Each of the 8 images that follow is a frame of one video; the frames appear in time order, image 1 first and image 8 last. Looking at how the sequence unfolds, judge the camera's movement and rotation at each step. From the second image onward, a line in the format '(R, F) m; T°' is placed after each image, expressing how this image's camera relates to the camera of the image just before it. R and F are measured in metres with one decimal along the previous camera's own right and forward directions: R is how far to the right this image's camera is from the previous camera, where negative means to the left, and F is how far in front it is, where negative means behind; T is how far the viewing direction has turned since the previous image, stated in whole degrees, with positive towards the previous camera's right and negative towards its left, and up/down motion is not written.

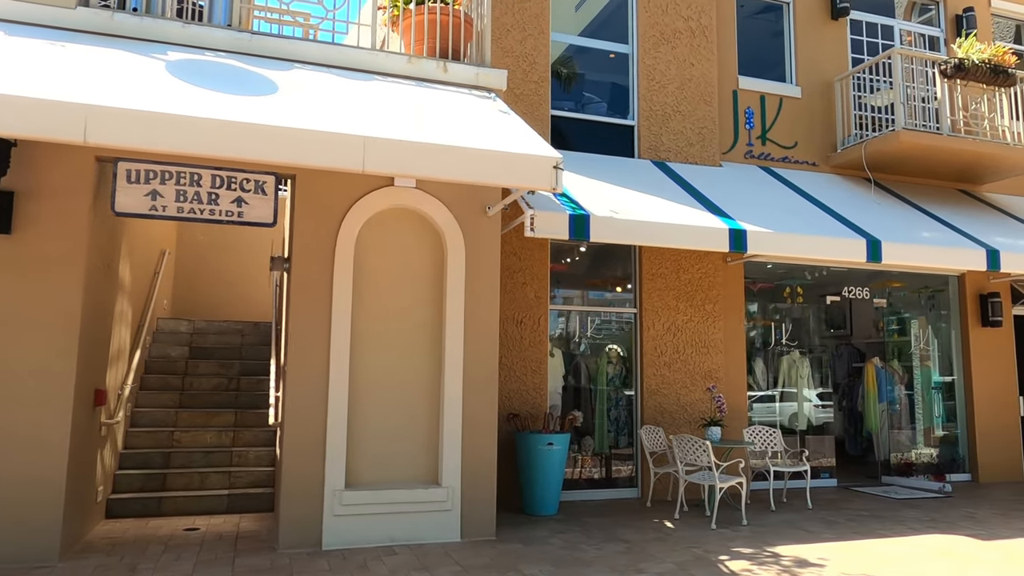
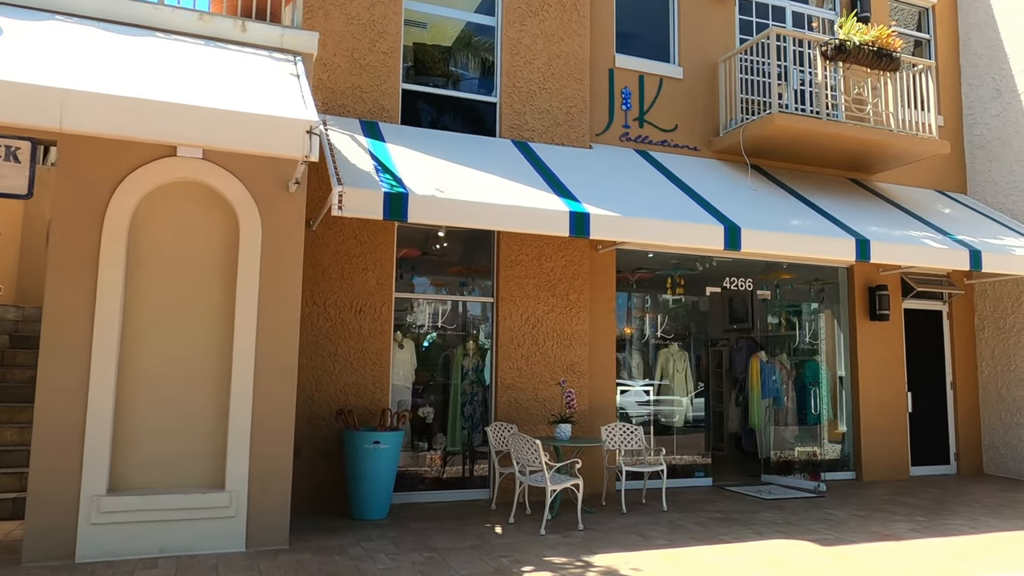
(+1.4, +0.6) m; +2°
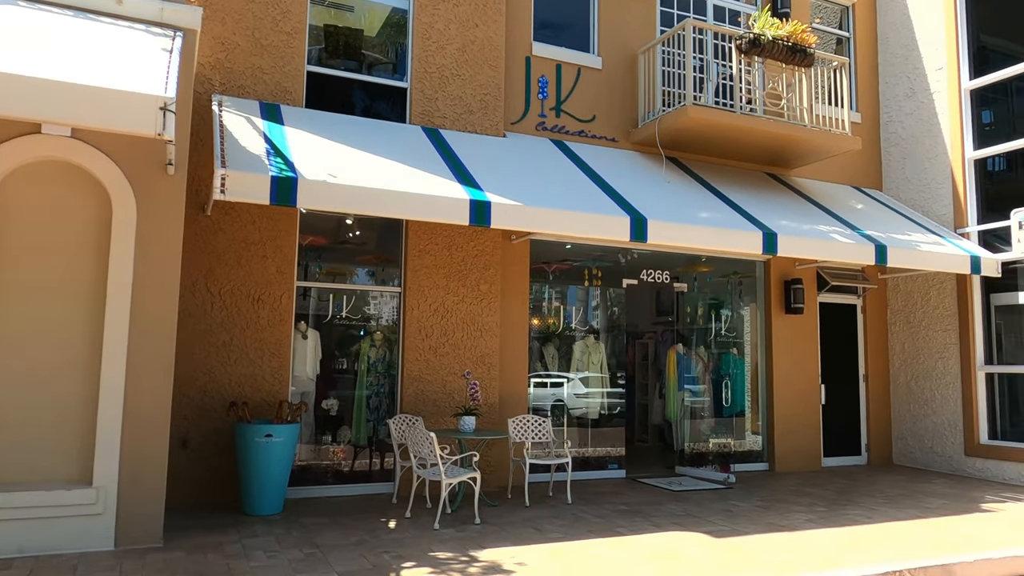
(+0.6, +0.1) m; +3°
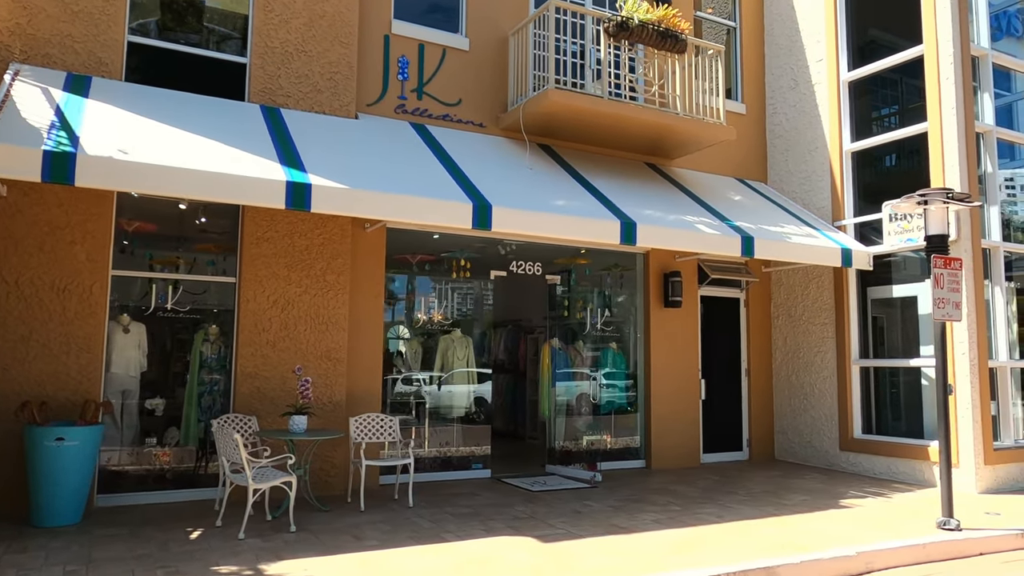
(+1.2, +0.4) m; +4°
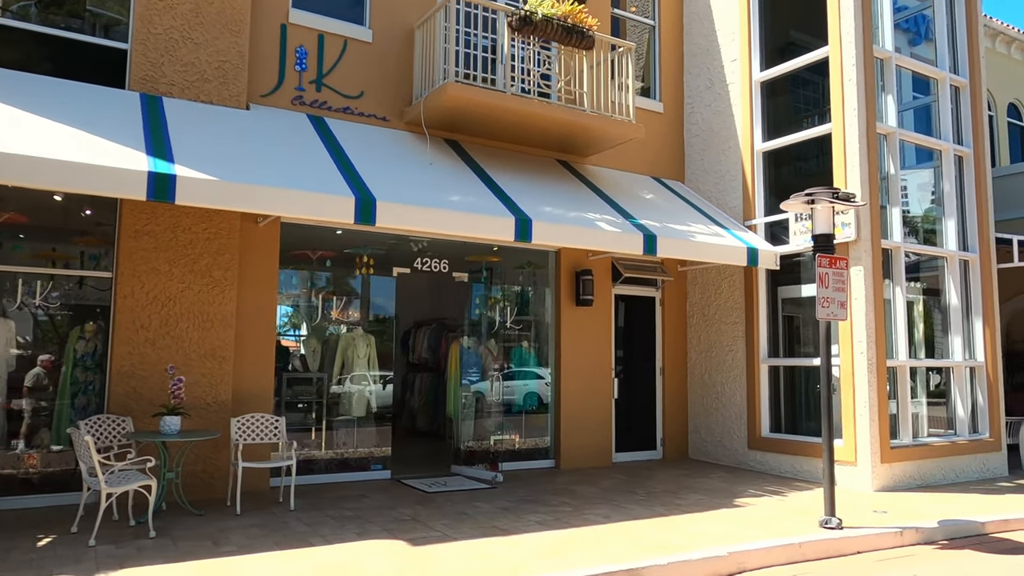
(+0.8, +0.1) m; +3°
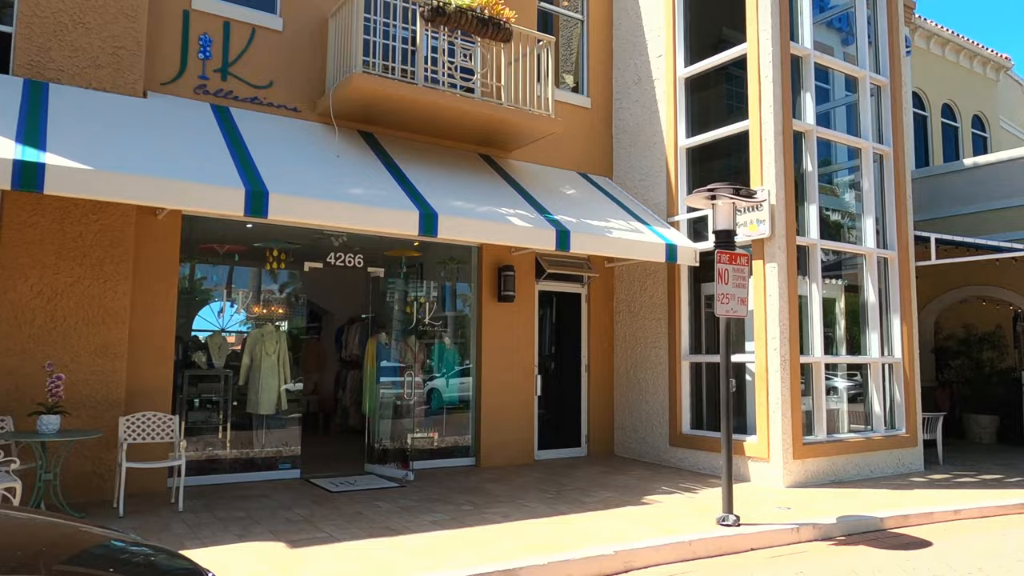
(+0.7, +0.1) m; +2°
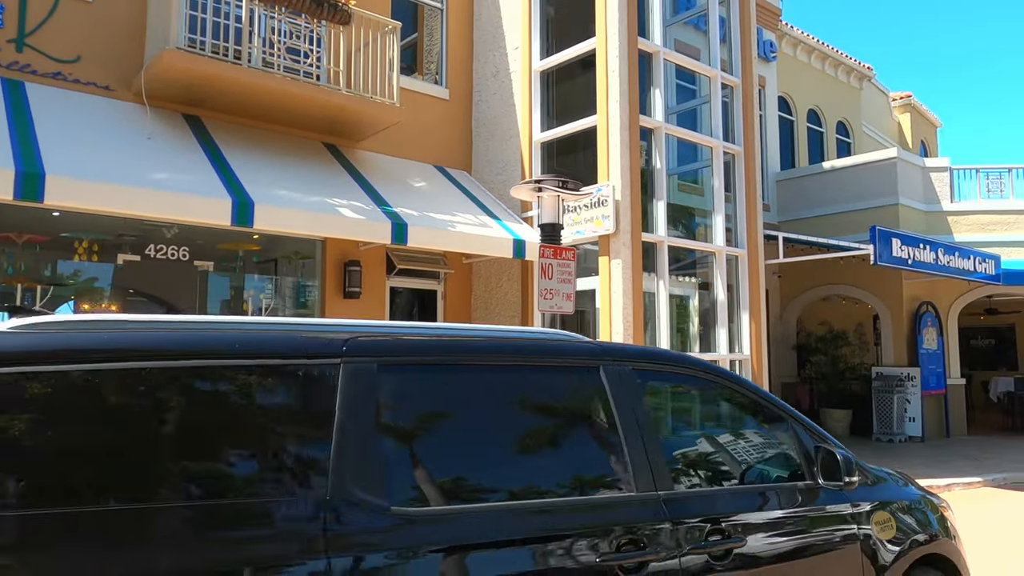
(+1.0, +0.3) m; +6°
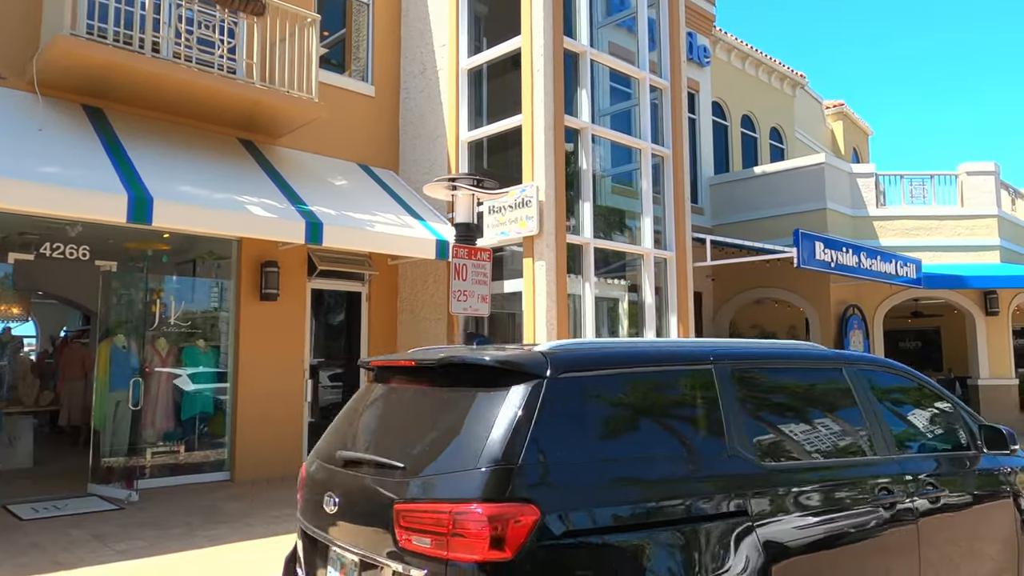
(+0.4, +0.2) m; +4°
